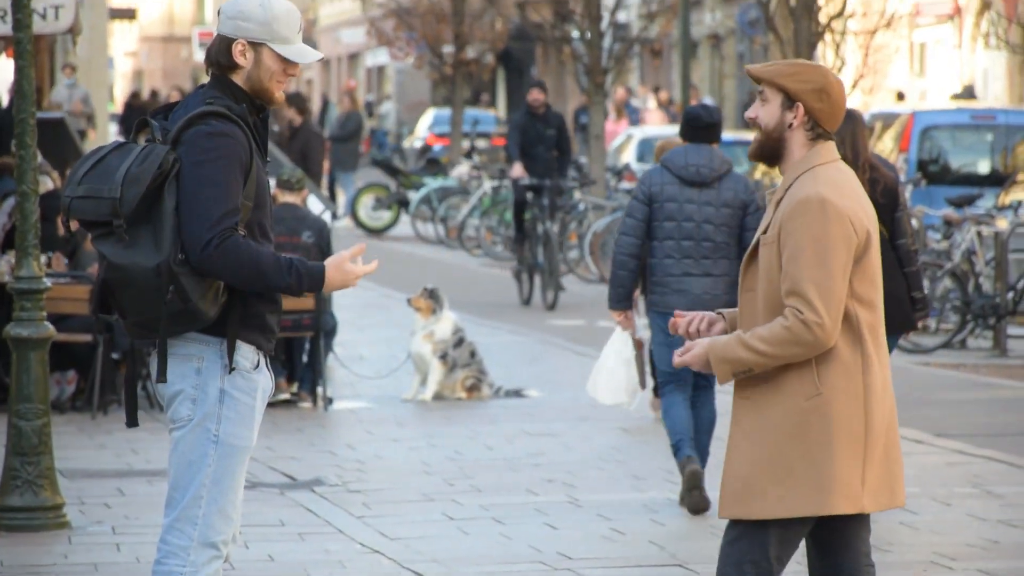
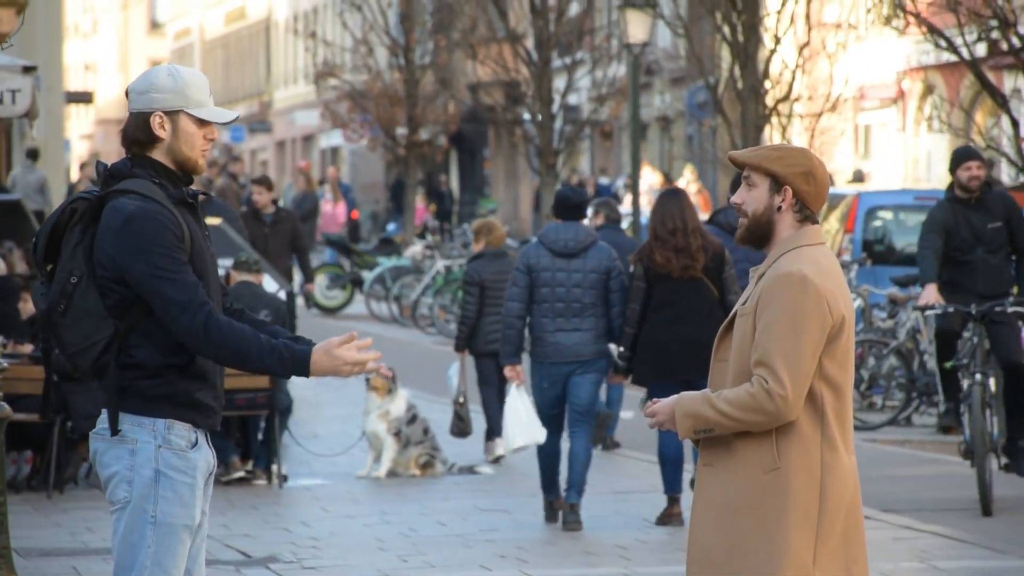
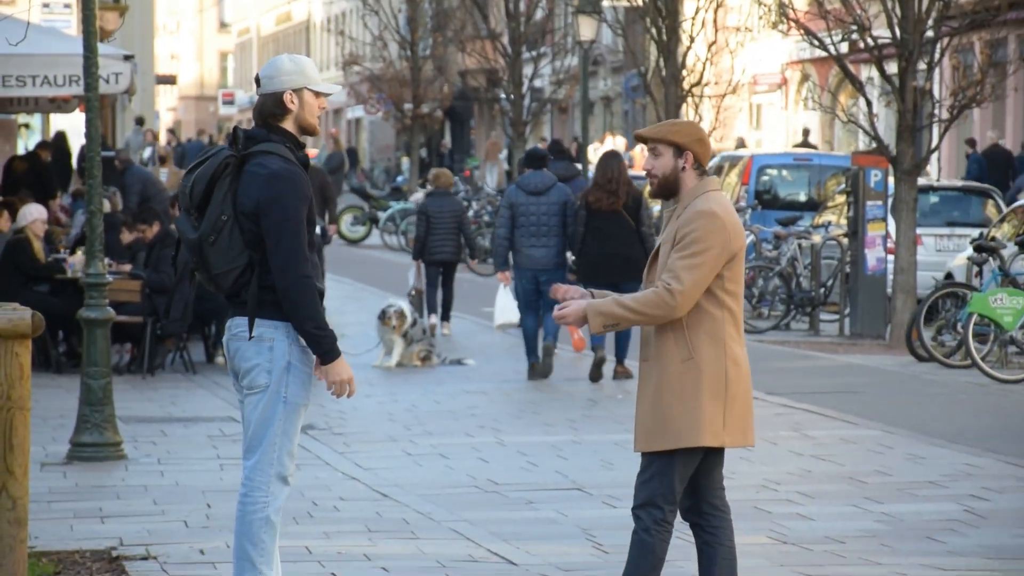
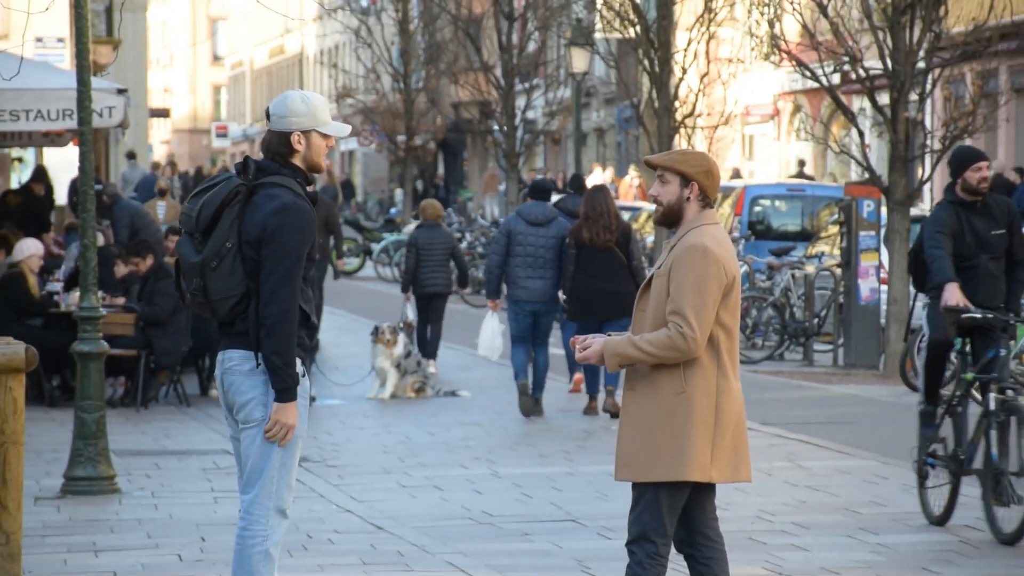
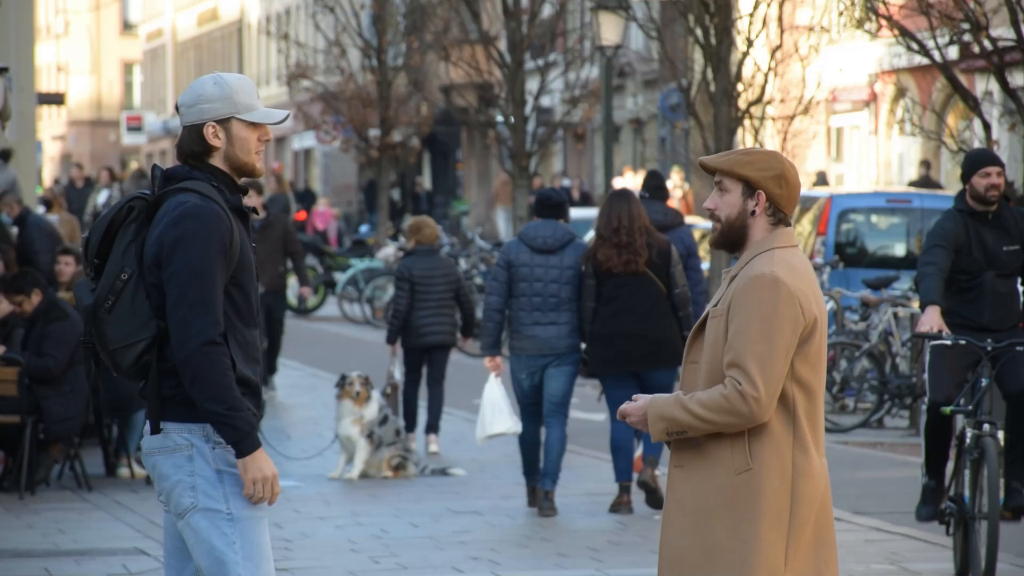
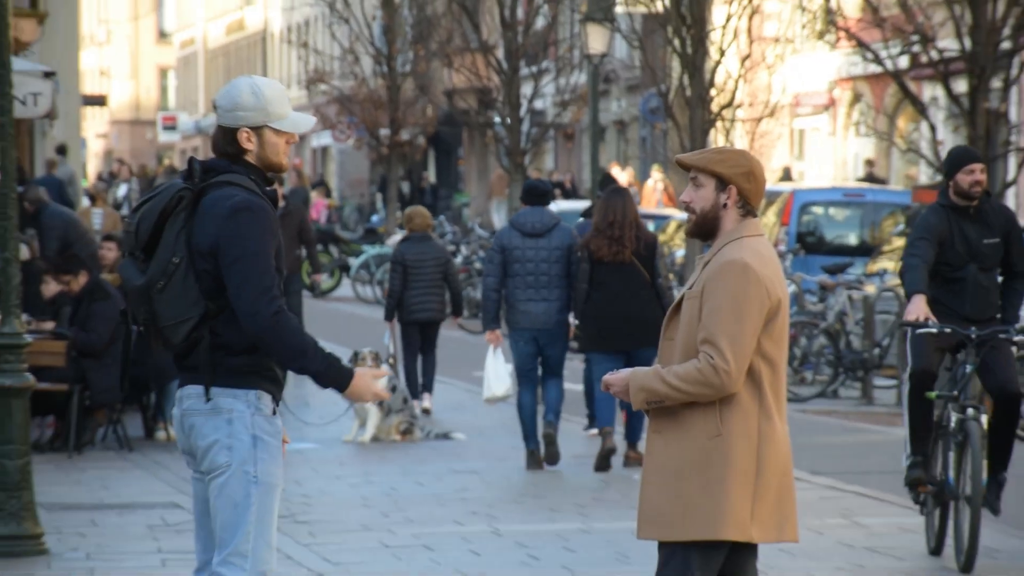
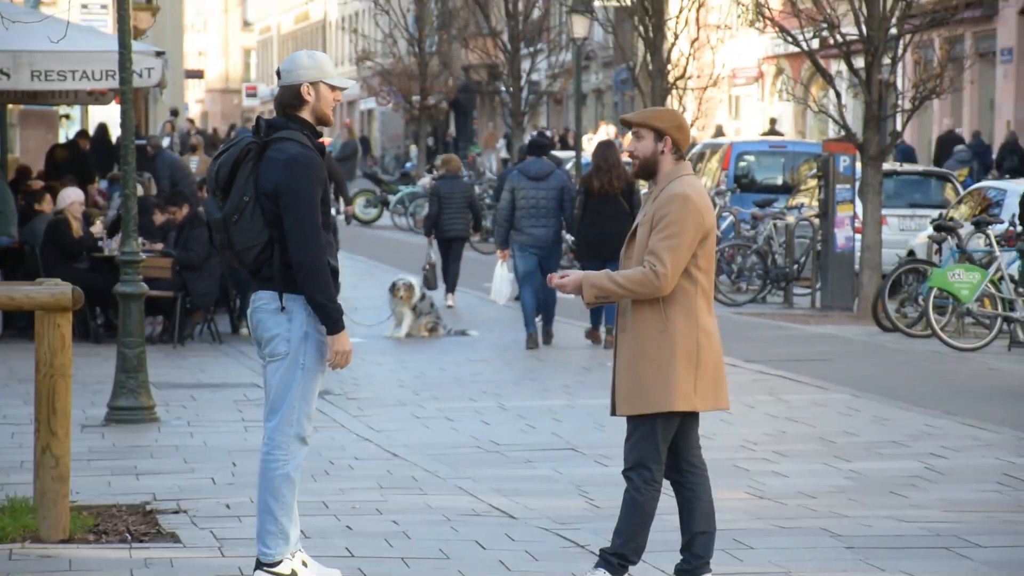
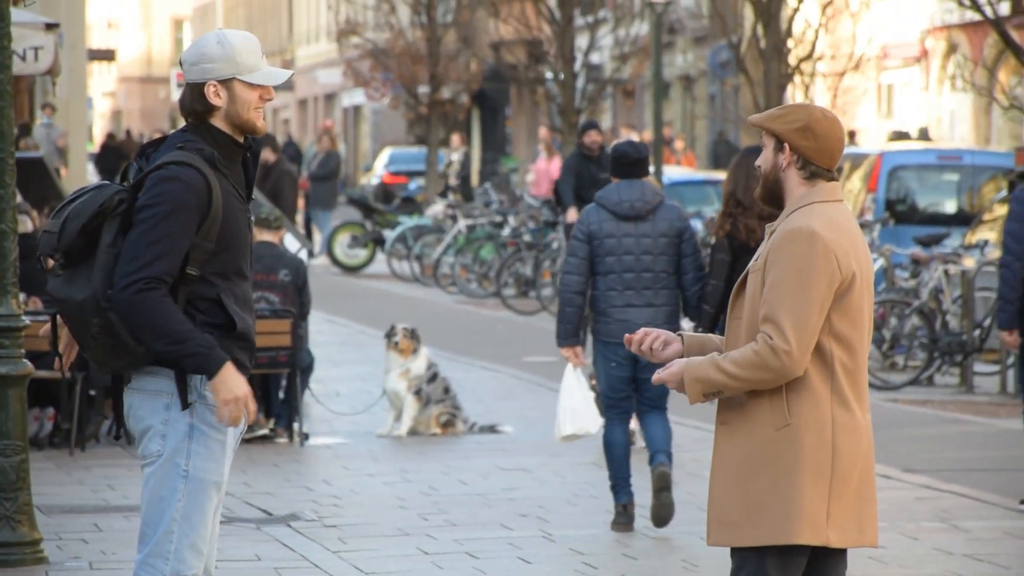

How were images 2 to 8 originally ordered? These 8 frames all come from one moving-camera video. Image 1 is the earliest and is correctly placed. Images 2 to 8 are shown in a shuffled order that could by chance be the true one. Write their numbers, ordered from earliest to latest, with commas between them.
8, 2, 5, 6, 4, 3, 7
